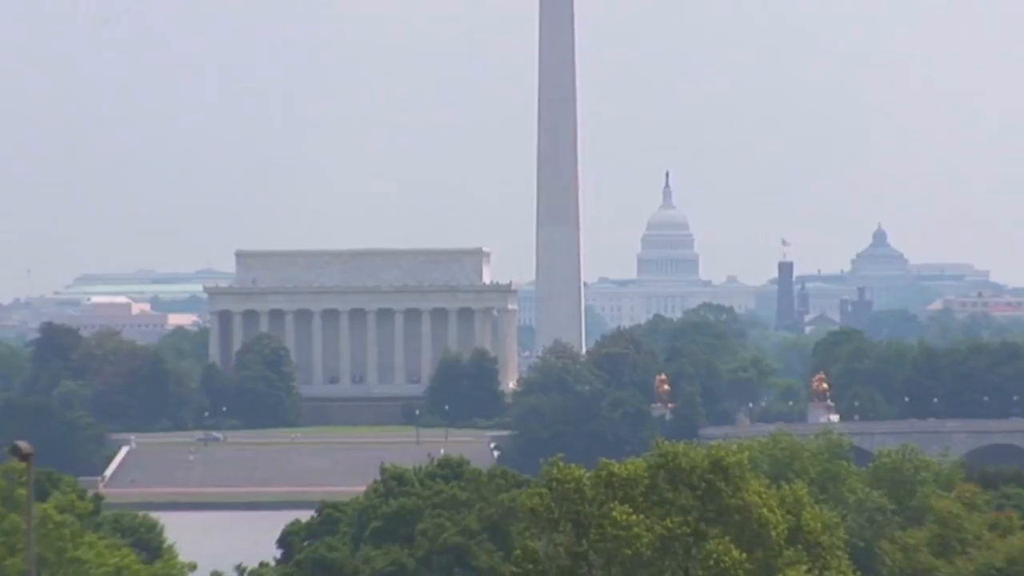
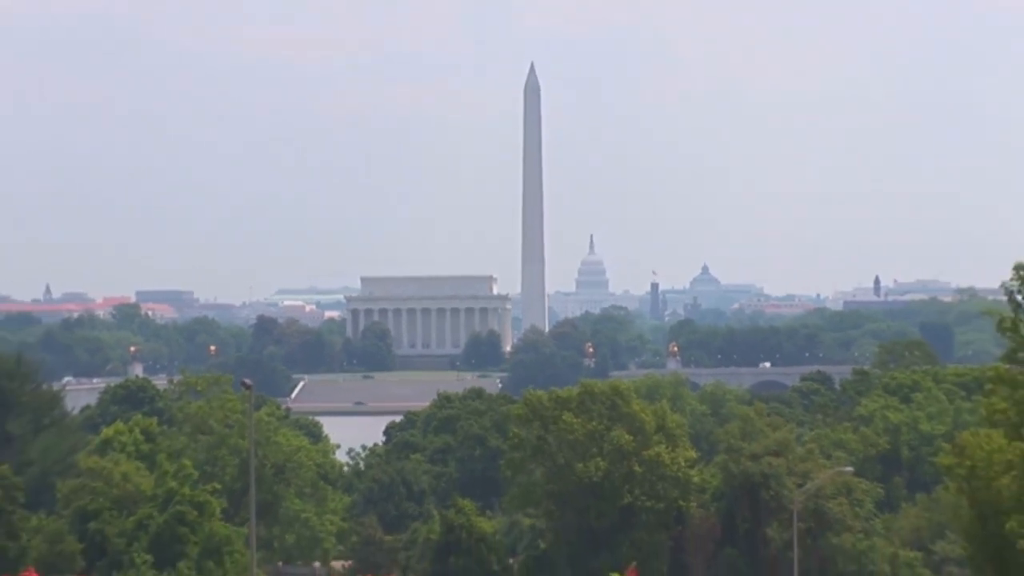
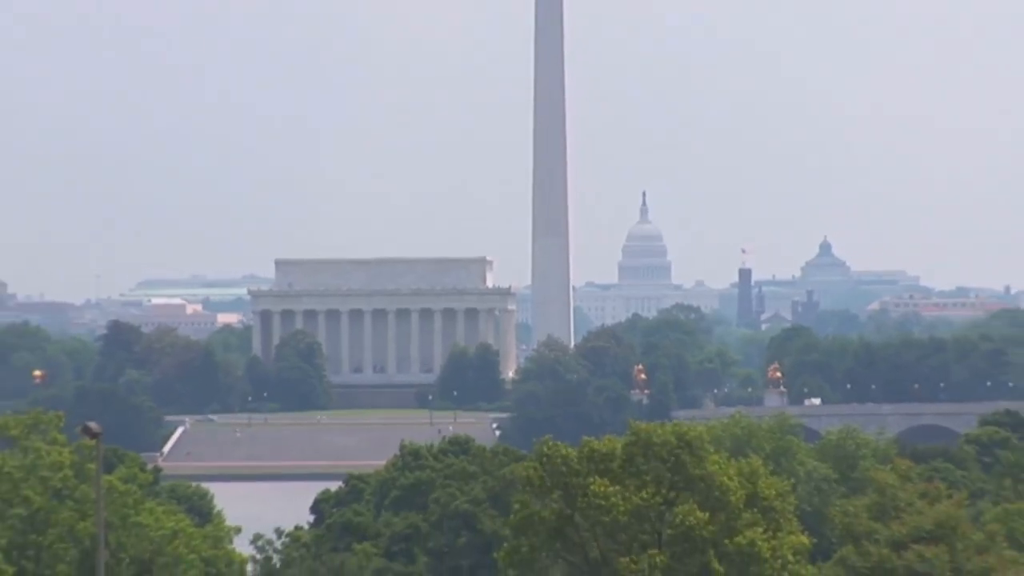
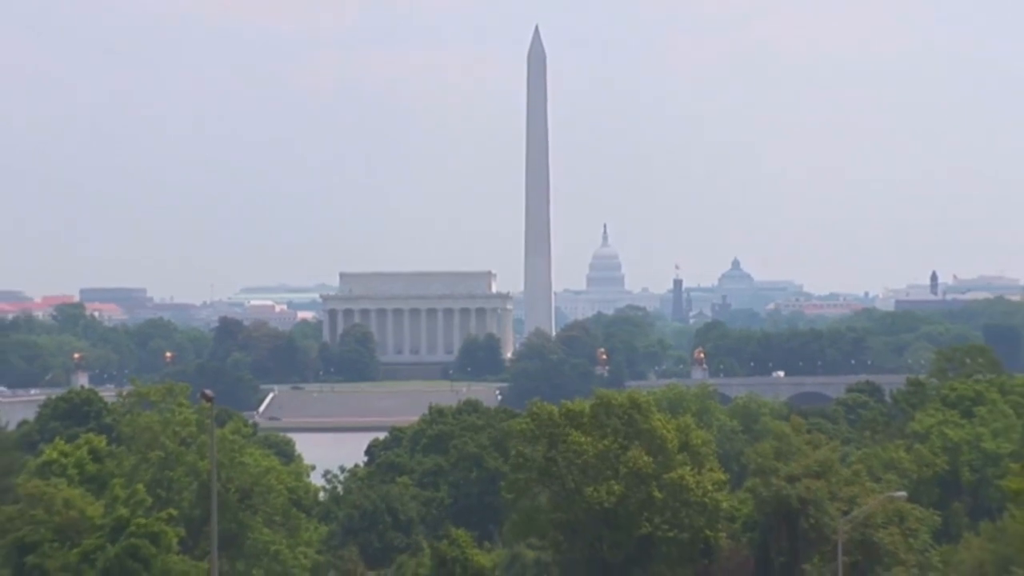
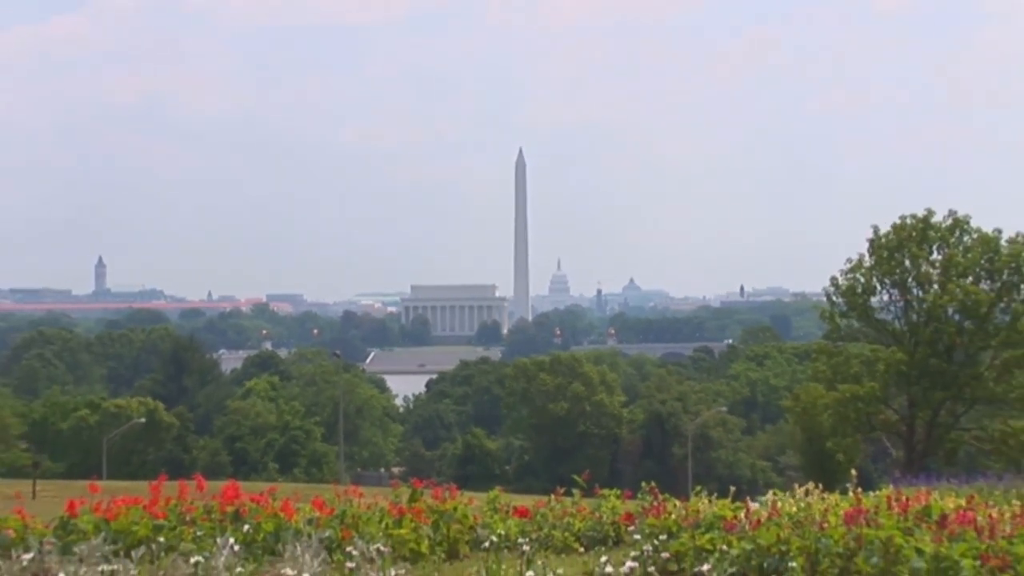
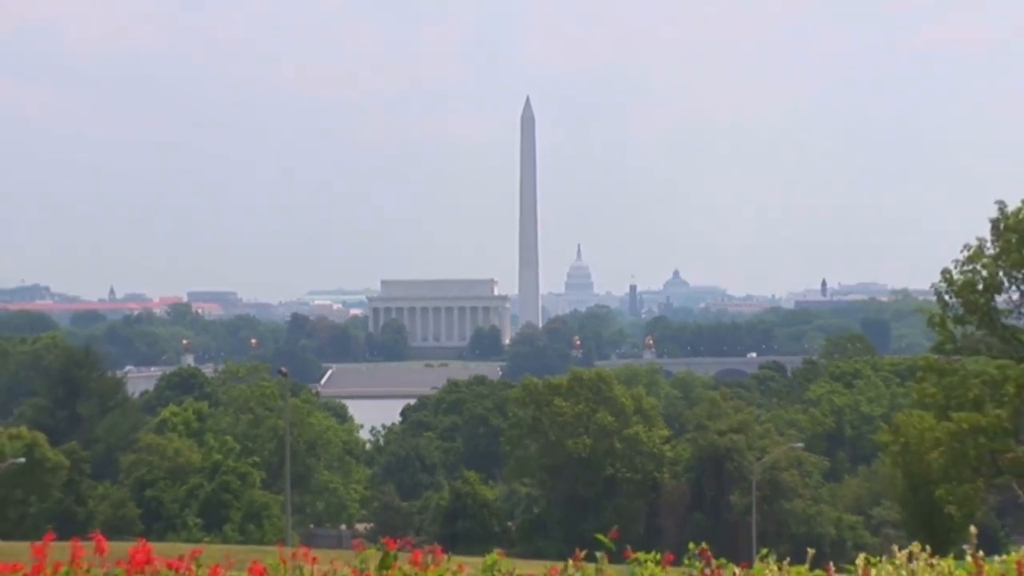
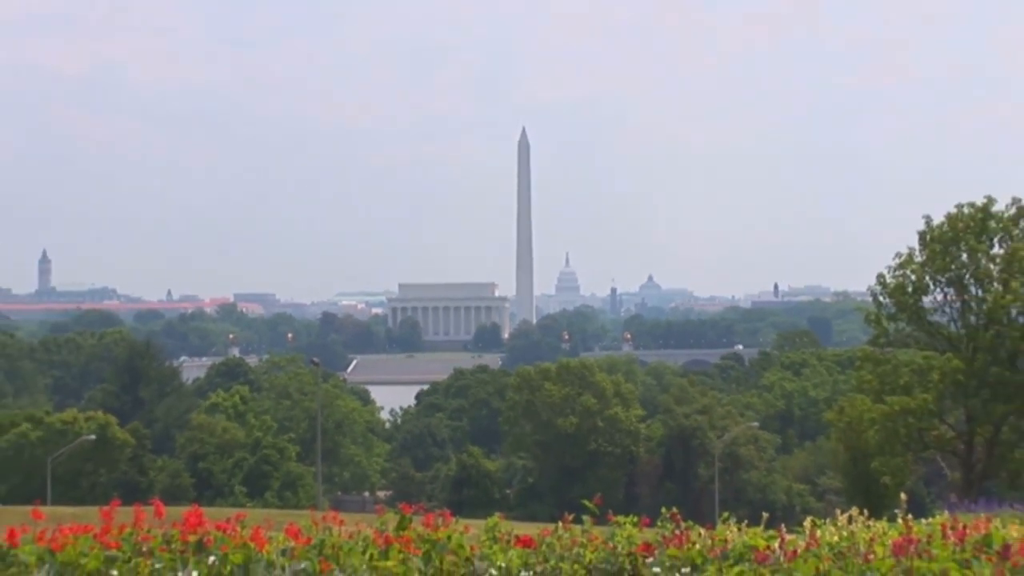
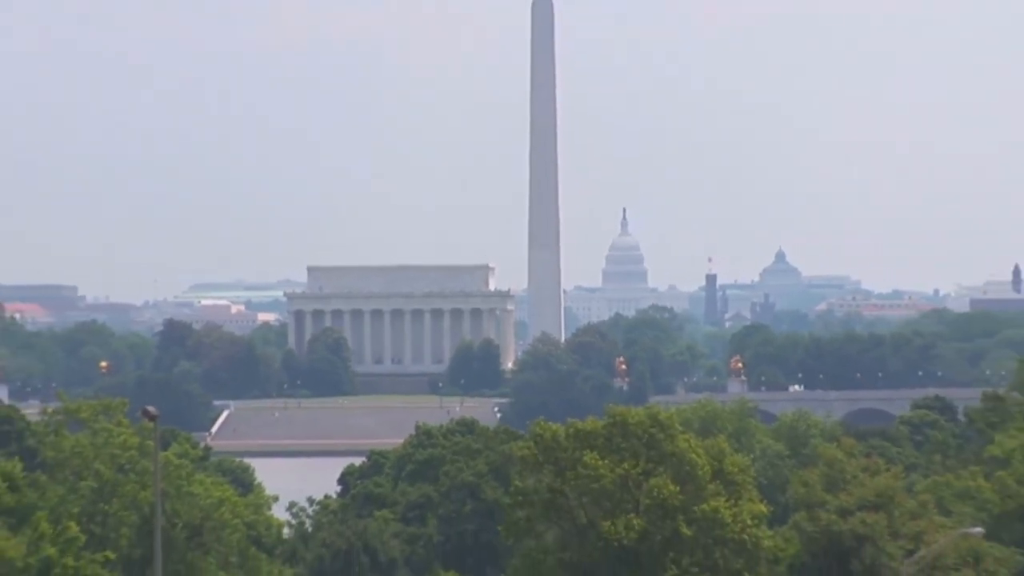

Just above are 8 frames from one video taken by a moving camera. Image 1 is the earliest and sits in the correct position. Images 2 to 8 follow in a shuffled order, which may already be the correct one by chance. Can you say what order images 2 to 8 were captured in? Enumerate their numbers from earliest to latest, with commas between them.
3, 8, 4, 2, 6, 7, 5
